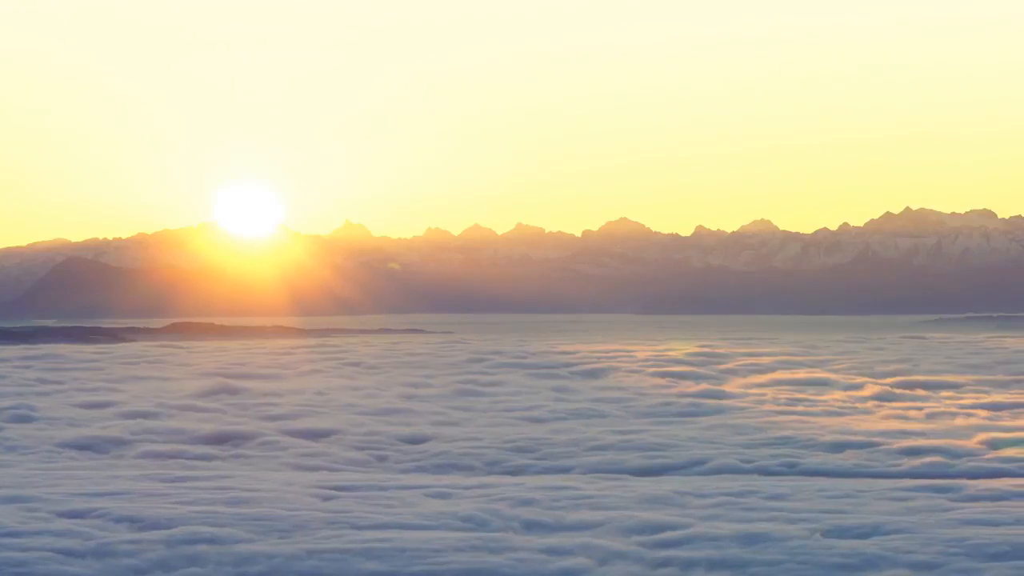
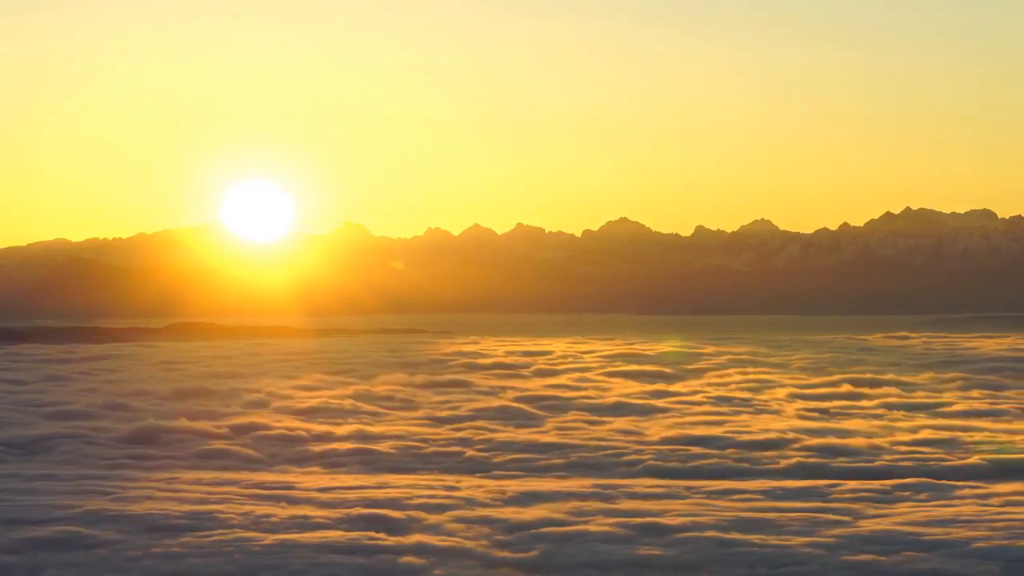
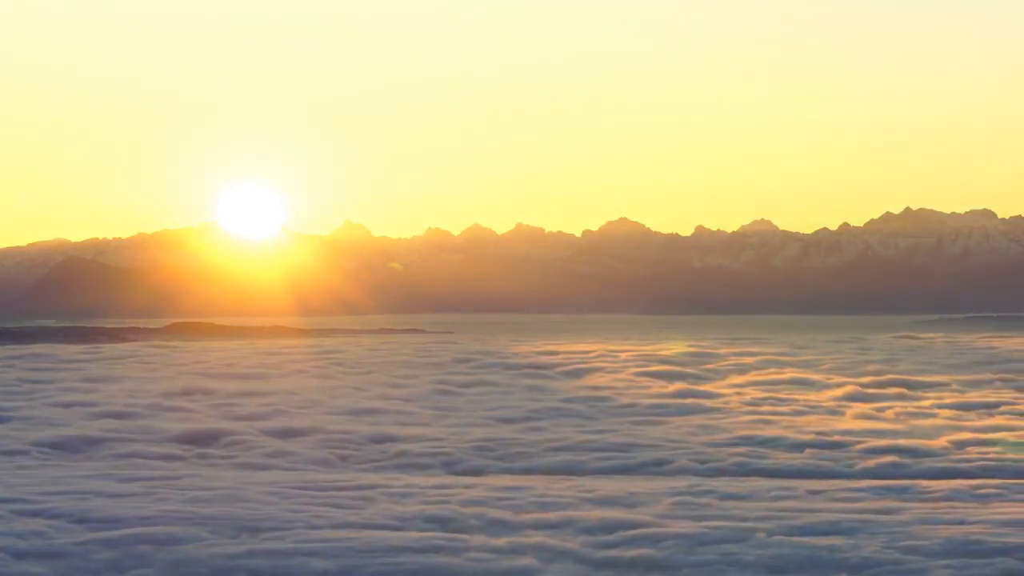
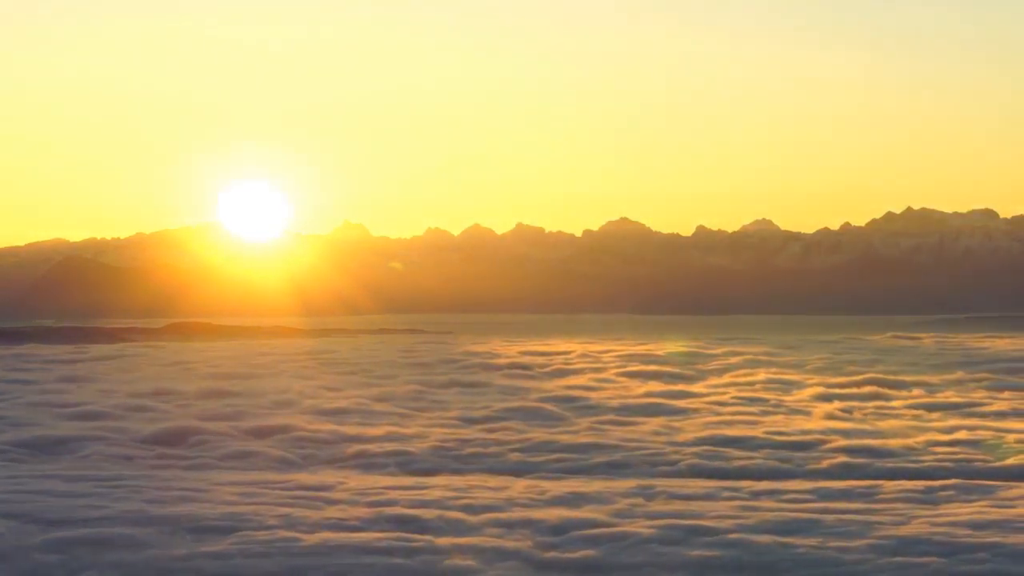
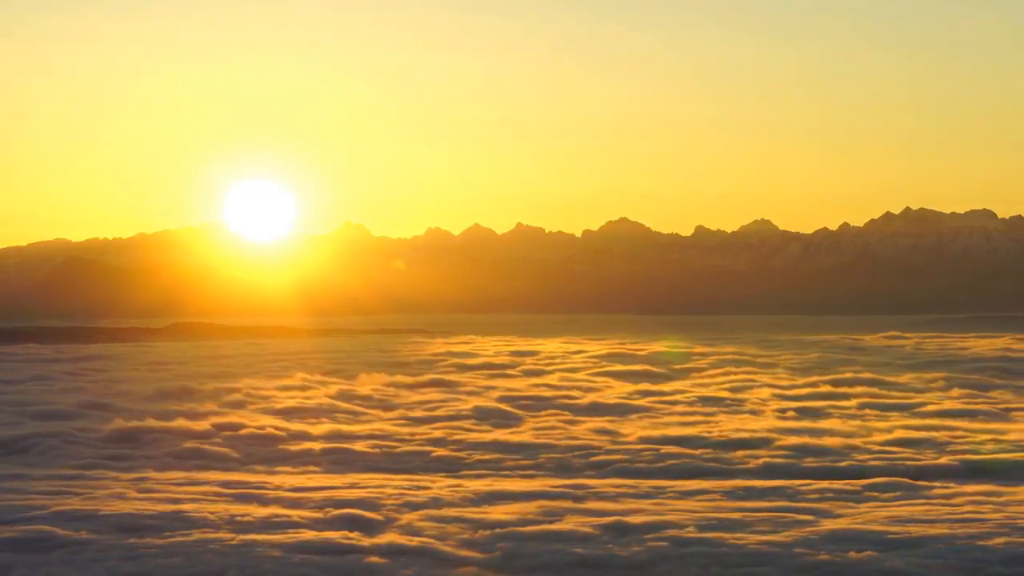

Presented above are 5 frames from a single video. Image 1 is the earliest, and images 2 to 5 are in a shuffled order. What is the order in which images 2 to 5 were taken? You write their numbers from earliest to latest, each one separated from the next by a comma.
3, 4, 2, 5
